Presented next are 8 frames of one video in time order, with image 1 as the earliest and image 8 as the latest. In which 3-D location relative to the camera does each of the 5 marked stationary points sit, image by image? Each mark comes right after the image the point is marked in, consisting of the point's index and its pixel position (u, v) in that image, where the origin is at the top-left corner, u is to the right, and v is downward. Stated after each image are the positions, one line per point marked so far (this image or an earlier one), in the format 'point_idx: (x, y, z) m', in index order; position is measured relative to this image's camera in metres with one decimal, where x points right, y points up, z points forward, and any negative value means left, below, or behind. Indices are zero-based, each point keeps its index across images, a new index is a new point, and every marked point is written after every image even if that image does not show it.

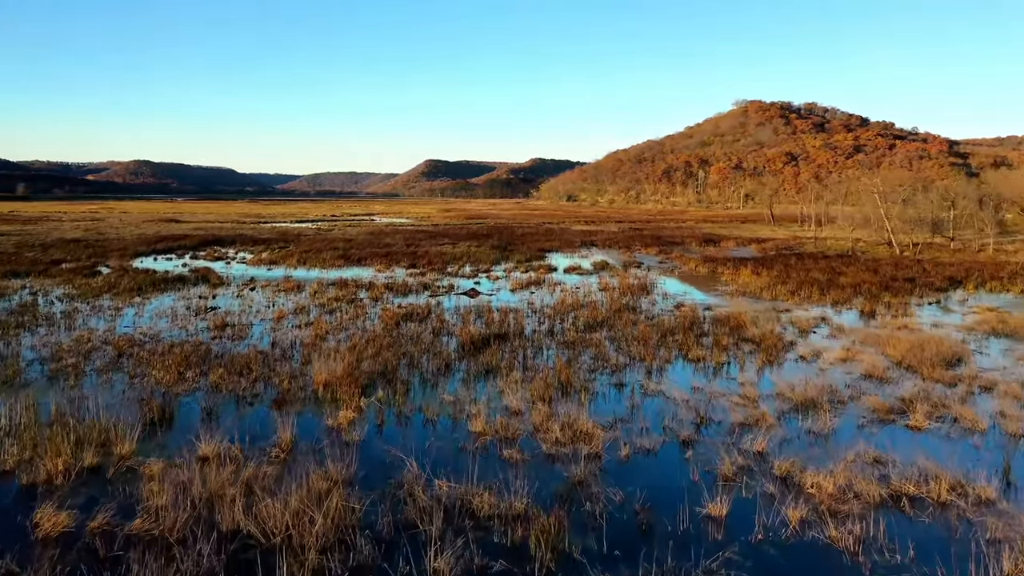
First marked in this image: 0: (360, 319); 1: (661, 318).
0: (-2.9, -0.6, +15.0) m
1: (+2.9, -0.6, +15.2) m
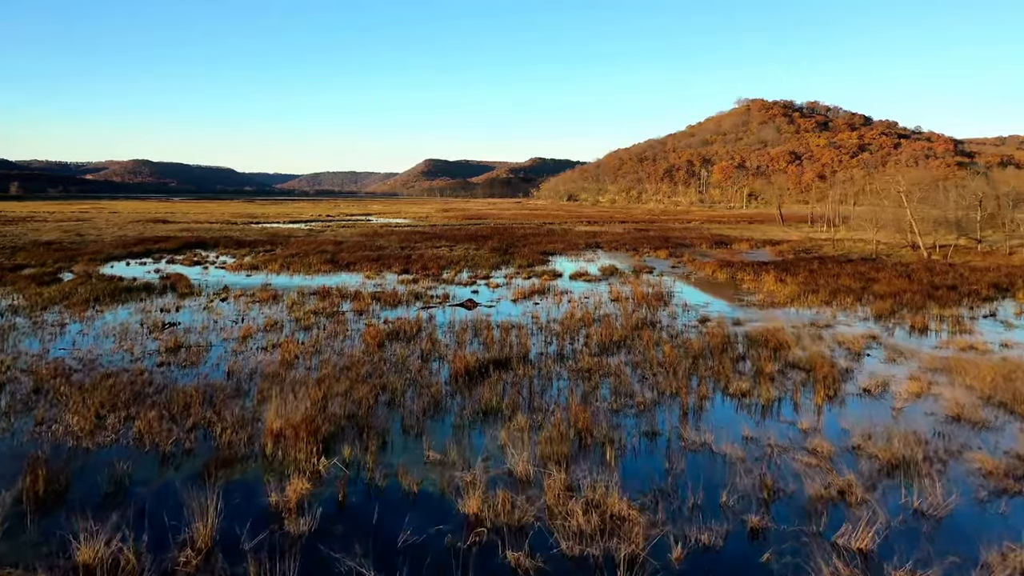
0: (-2.9, -0.8, +13.0) m
1: (+2.9, -0.8, +13.1) m
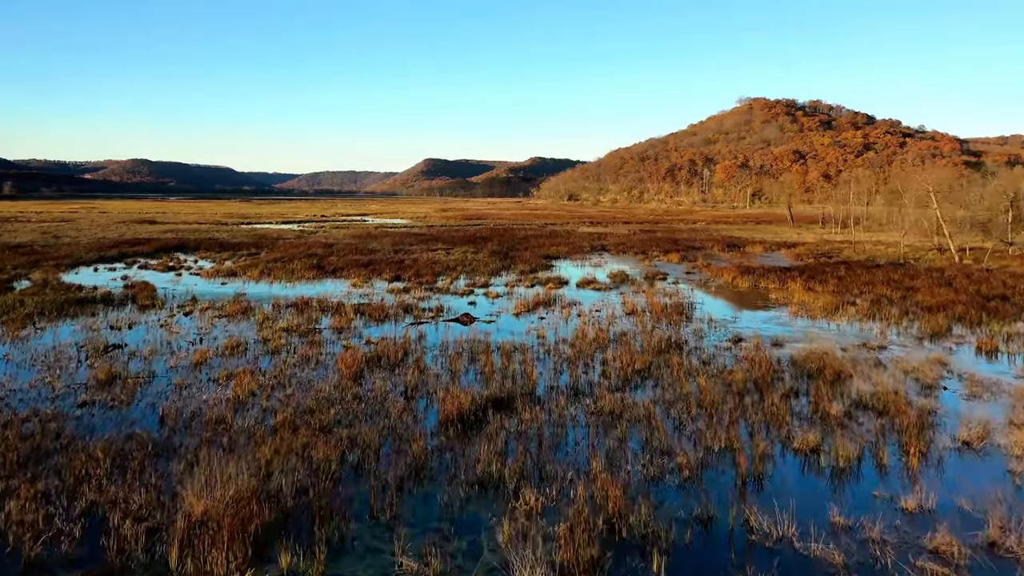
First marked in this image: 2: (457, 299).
0: (-2.9, -1.1, +10.9) m
1: (+3.0, -1.1, +11.1) m
2: (-1.3, -0.3, +18.2) m
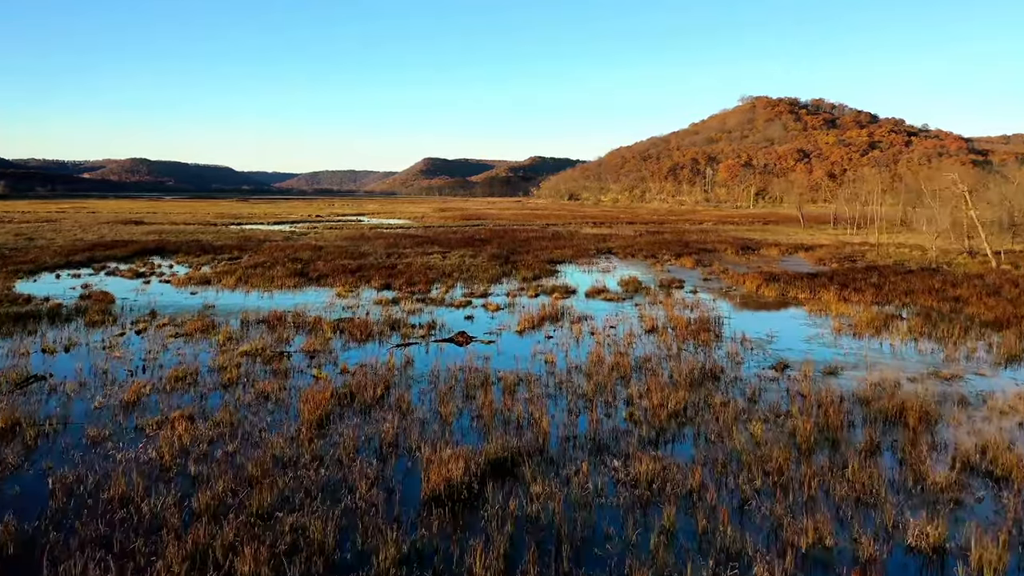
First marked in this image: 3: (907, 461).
0: (-2.8, -1.3, +8.8) m
1: (+3.0, -1.3, +9.0) m
2: (-1.2, -0.5, +16.1) m
3: (+3.6, -1.6, +7.0) m
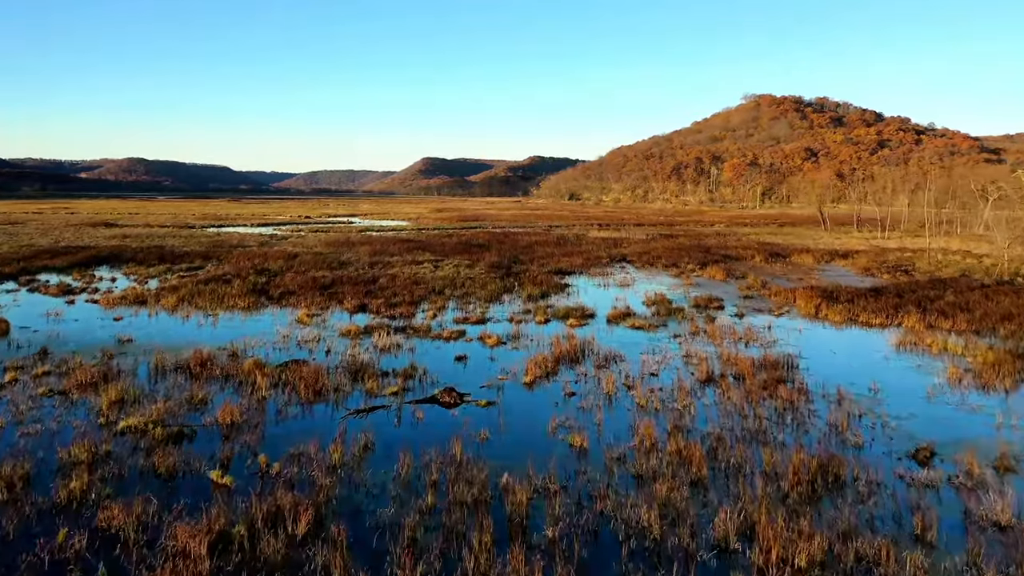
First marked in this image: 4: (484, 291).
0: (-2.7, -1.8, +5.1) m
1: (+3.1, -1.8, +5.2) m
2: (-1.1, -1.0, +12.3) m
3: (+3.7, -2.1, +3.3) m
4: (-0.7, -0.1, +19.4) m
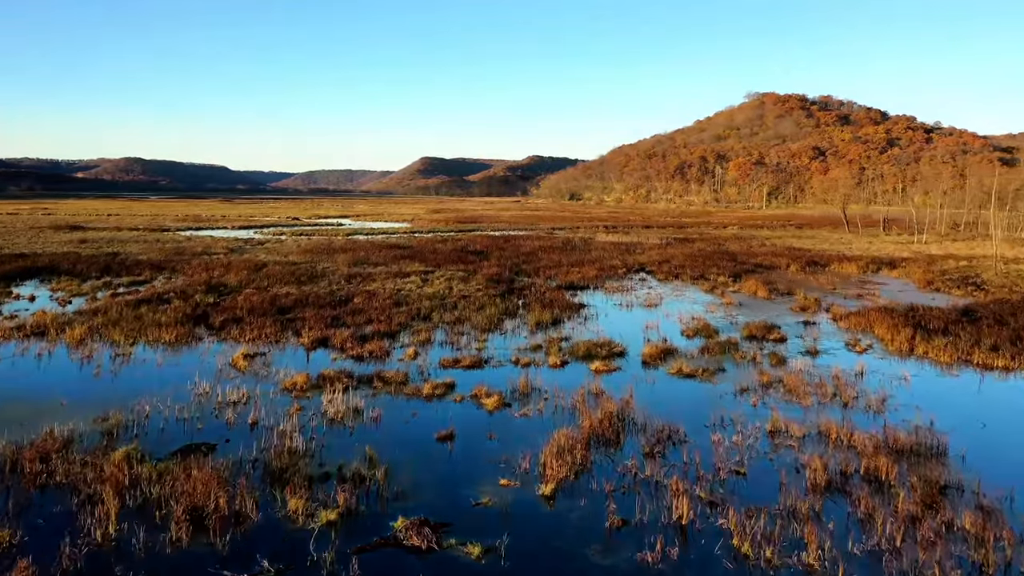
0: (-2.6, -2.3, +1.3) m
1: (+3.2, -2.3, +1.4) m
2: (-1.1, -1.5, +8.6) m
3: (+3.8, -2.5, -0.5) m
4: (-0.6, -0.5, +15.6) m
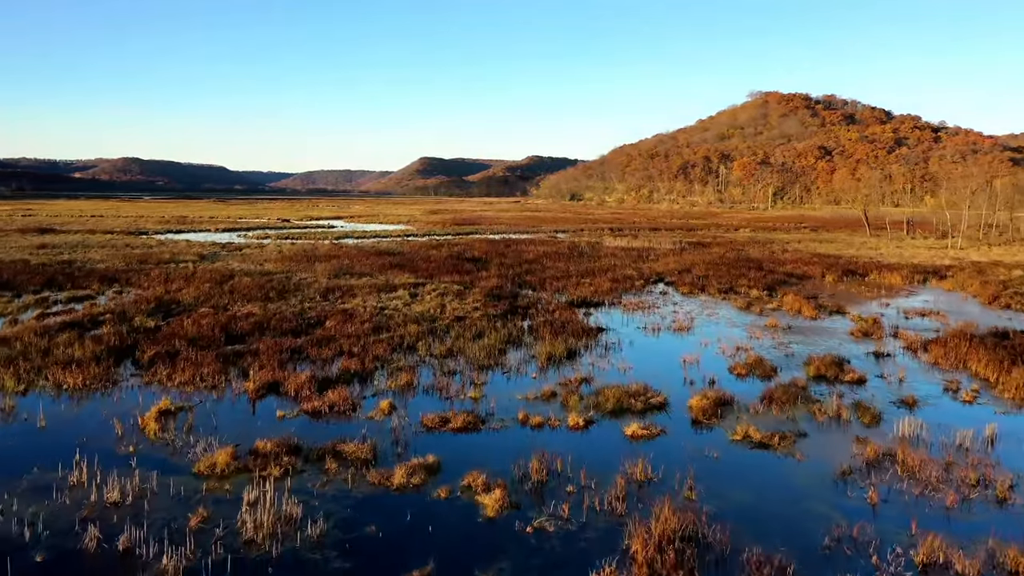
0: (-2.5, -2.7, -1.7) m
1: (+3.3, -2.7, -1.5) m
2: (-1.0, -1.8, +5.6) m
3: (+3.9, -2.9, -3.4) m
4: (-0.5, -0.9, +12.6) m
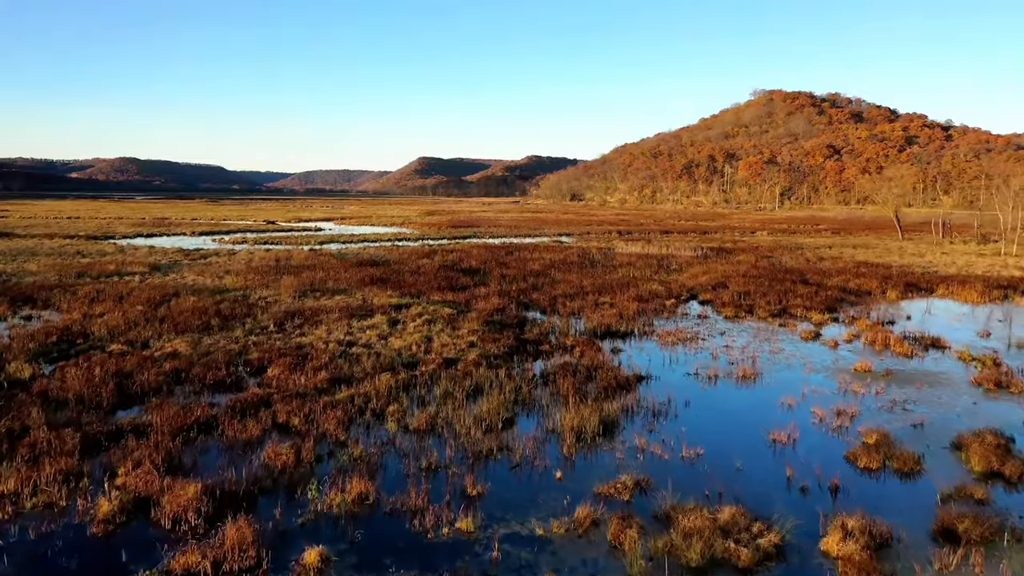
0: (-2.4, -3.2, -5.5) m
1: (+3.4, -3.2, -5.3) m
2: (-0.9, -2.3, +1.8) m
3: (+4.0, -3.4, -7.3) m
4: (-0.4, -1.4, +8.8) m
